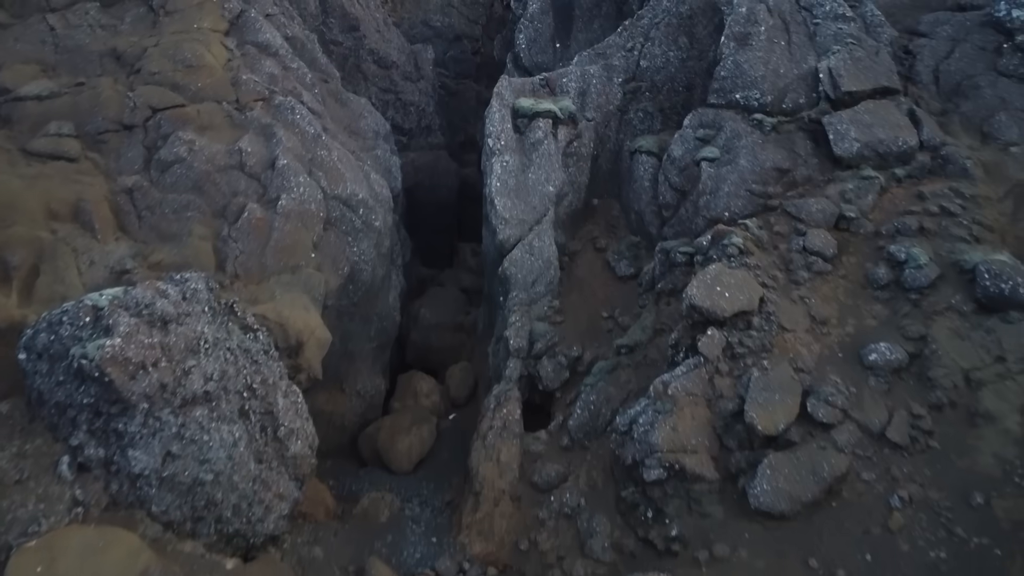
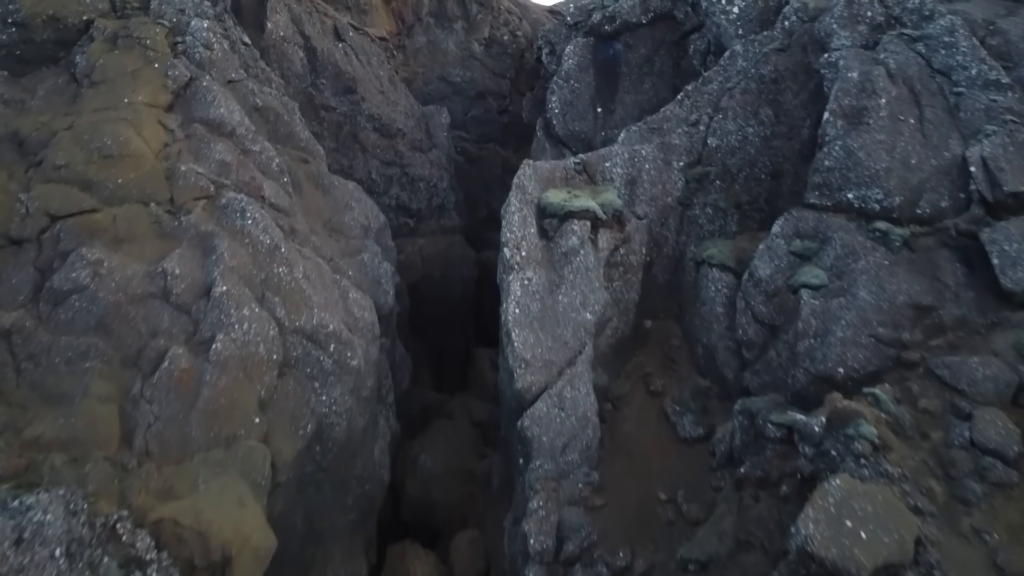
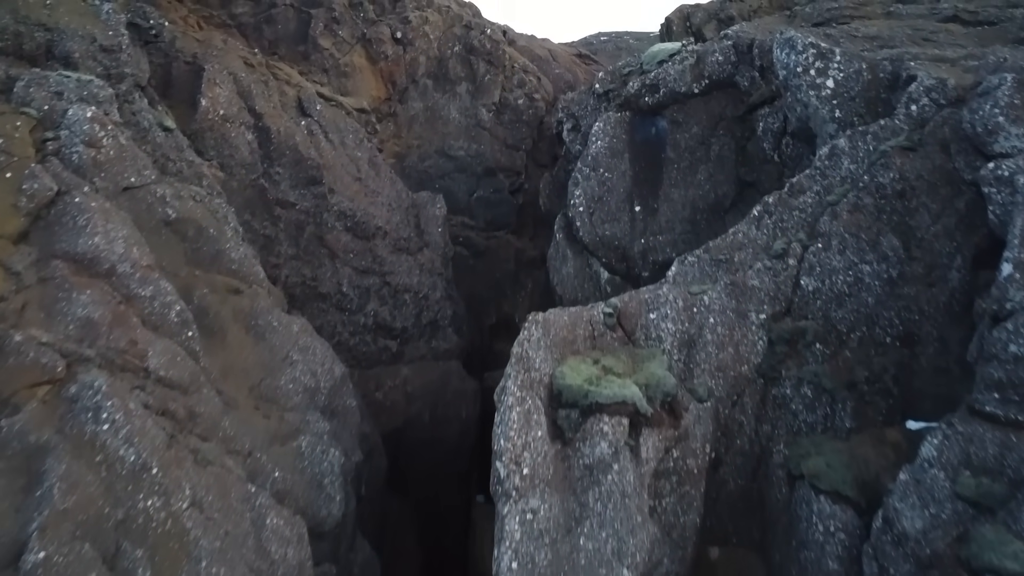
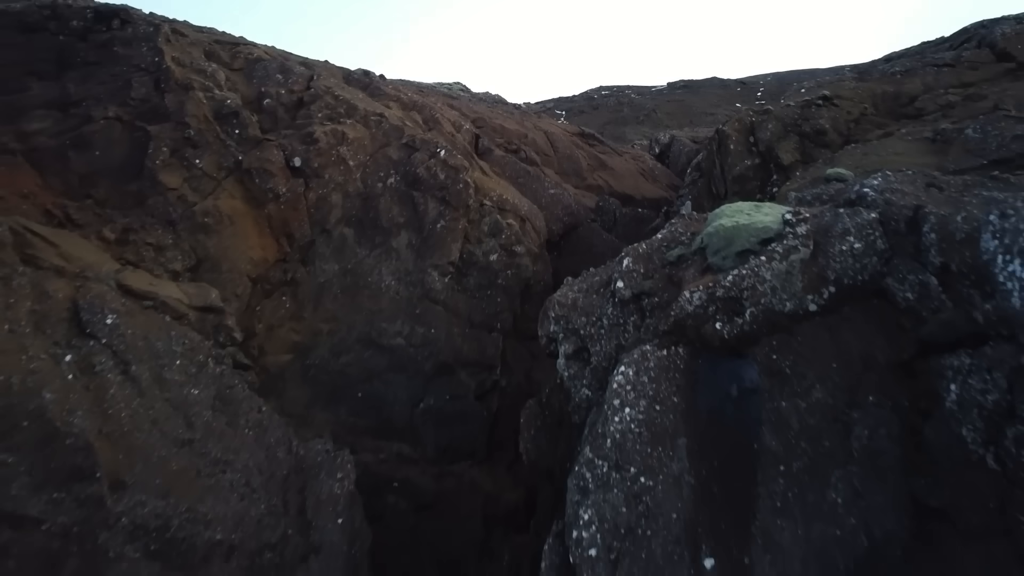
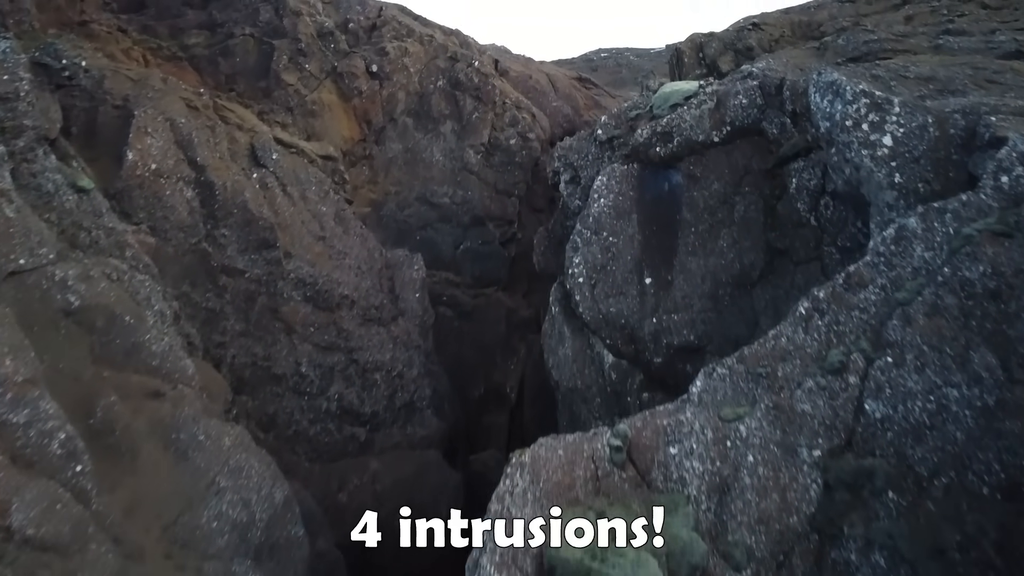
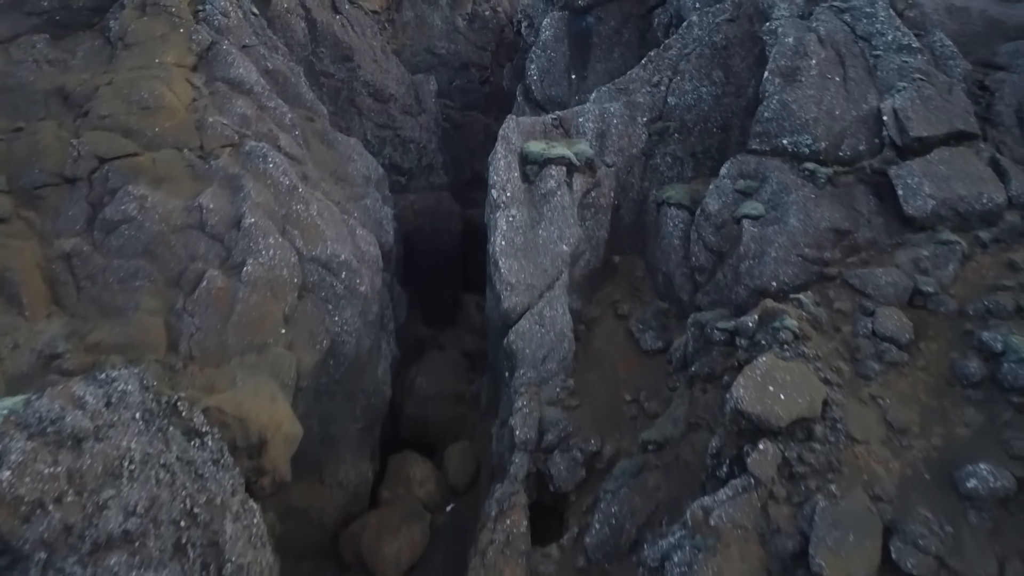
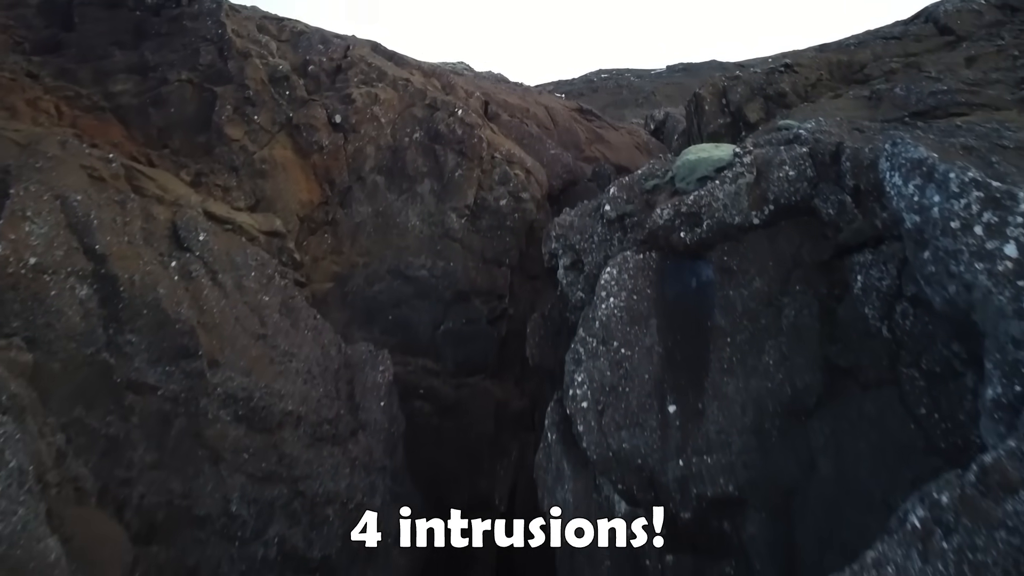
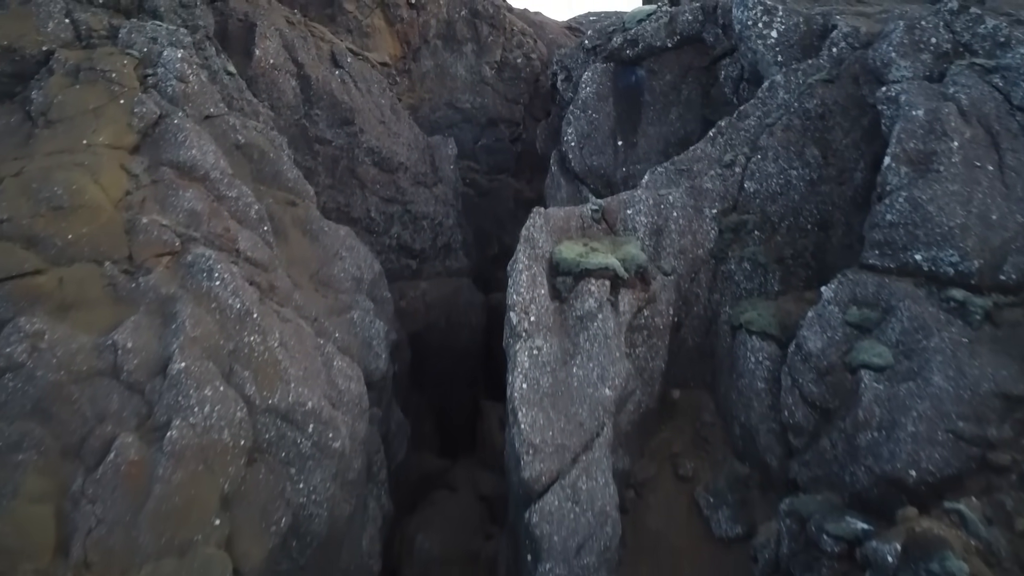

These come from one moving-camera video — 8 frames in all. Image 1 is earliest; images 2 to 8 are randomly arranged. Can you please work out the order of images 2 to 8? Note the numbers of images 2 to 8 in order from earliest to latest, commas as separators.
6, 2, 8, 3, 5, 7, 4
